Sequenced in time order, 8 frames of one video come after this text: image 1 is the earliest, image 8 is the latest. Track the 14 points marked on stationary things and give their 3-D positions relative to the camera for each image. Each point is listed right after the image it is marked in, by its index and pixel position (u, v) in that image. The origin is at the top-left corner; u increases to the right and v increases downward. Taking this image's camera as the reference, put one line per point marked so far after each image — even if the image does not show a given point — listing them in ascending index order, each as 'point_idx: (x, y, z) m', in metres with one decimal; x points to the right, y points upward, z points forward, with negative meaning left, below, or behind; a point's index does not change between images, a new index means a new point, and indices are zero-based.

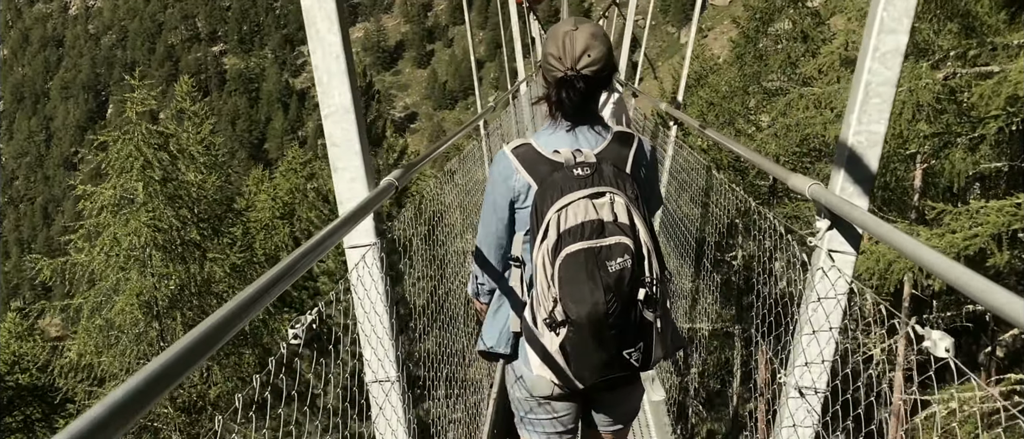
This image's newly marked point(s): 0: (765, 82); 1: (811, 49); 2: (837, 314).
0: (+5.9, +3.2, +16.5) m
1: (+6.7, +3.8, +15.9) m
2: (+0.9, -0.3, +2.0) m
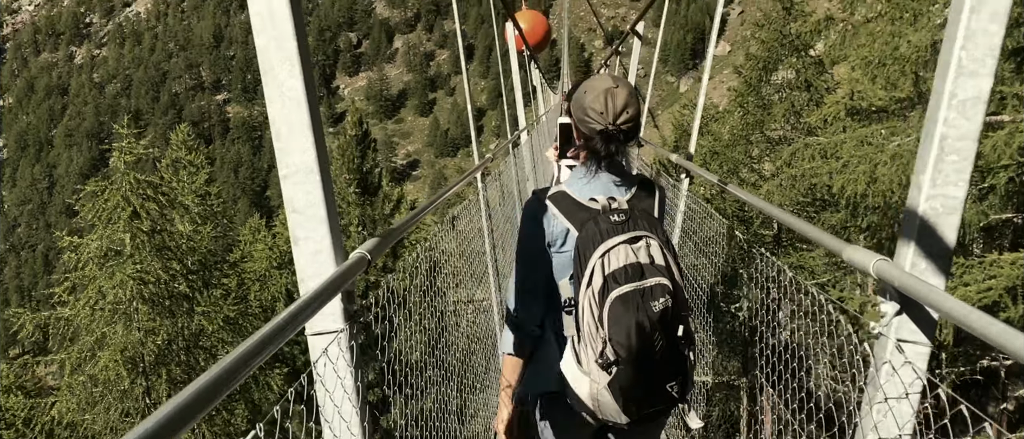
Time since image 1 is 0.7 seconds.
0: (+5.9, +2.0, +16.4) m
1: (+6.7, +2.7, +15.8) m
2: (+0.9, -0.5, +1.7) m
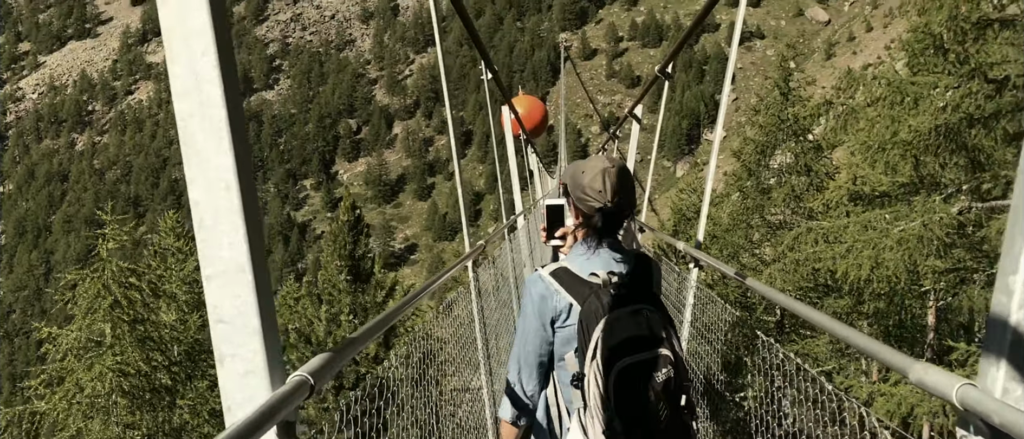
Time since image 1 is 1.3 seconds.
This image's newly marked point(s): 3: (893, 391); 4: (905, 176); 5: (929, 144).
0: (+5.9, +0.1, +16.2) m
1: (+6.7, +0.8, +15.7) m
2: (+0.9, -0.7, +1.4) m
3: (+5.0, -2.2, +9.3) m
4: (+5.6, +0.6, +10.3) m
5: (+5.6, +1.0, +9.7) m
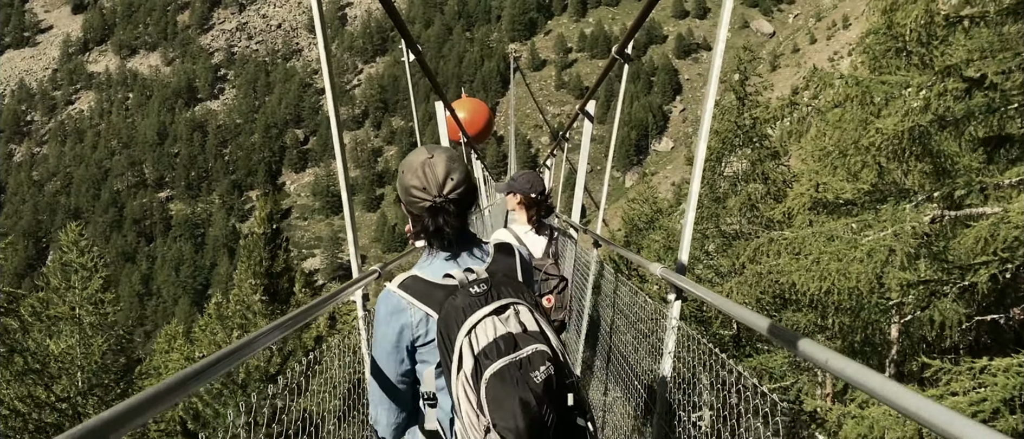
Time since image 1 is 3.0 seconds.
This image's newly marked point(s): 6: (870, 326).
0: (+4.7, -0.1, +15.7) m
1: (+5.5, +0.6, +15.3) m
2: (+0.8, -0.7, +0.6) m
3: (+4.3, -2.4, +8.7) m
4: (+4.8, +0.5, +9.8) m
5: (+4.8, +0.9, +9.2) m
6: (+4.9, -1.4, +9.8) m
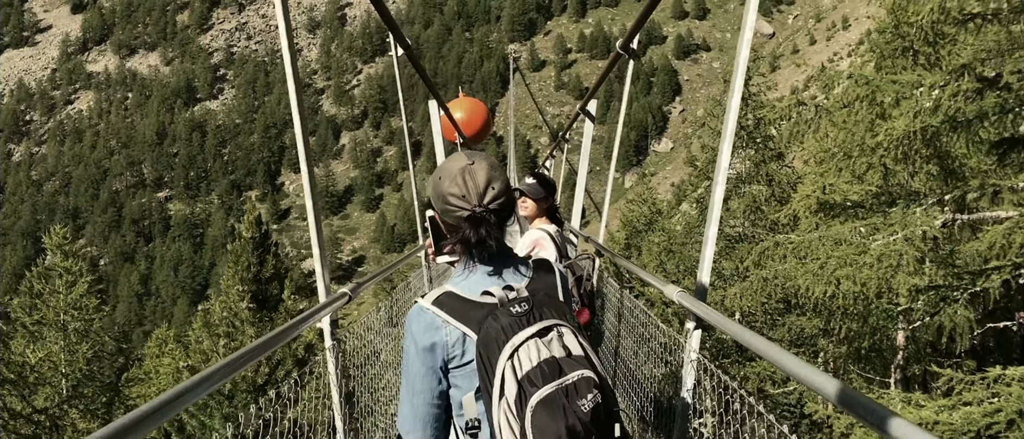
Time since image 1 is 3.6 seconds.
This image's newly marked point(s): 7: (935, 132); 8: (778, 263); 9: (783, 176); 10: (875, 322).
0: (+4.7, -0.1, +15.4) m
1: (+5.5, +0.6, +15.0) m
2: (+0.7, -0.7, +0.3) m
3: (+4.3, -2.4, +8.5) m
4: (+4.8, +0.5, +9.5) m
5: (+4.8, +0.8, +8.9) m
6: (+4.9, -1.5, +9.6) m
7: (+5.0, +1.0, +8.5) m
8: (+3.9, -0.7, +10.4) m
9: (+5.6, +0.9, +15.0) m
10: (+4.8, -1.4, +9.4) m
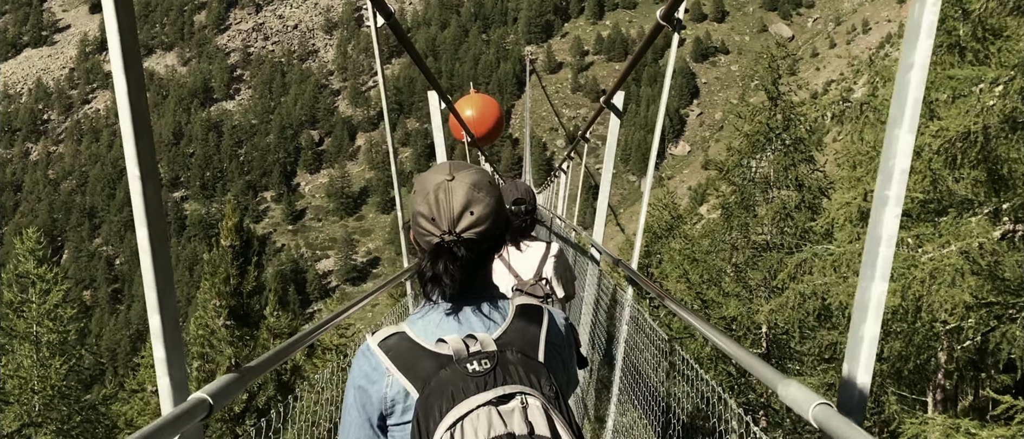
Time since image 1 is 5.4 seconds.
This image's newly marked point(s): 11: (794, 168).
0: (+4.9, -0.3, +14.7) m
1: (+5.8, +0.4, +14.2) m
2: (+0.7, -0.8, -0.4) m
3: (+4.4, -2.5, +7.7) m
4: (+4.9, +0.3, +8.7) m
5: (+5.0, +0.7, +8.1) m
6: (+5.1, -1.6, +8.8) m
7: (+5.1, +0.9, +7.7) m
8: (+4.1, -0.8, +9.6) m
9: (+5.9, +0.8, +14.2) m
10: (+4.9, -1.5, +8.6) m
11: (+5.6, +1.0, +14.3) m
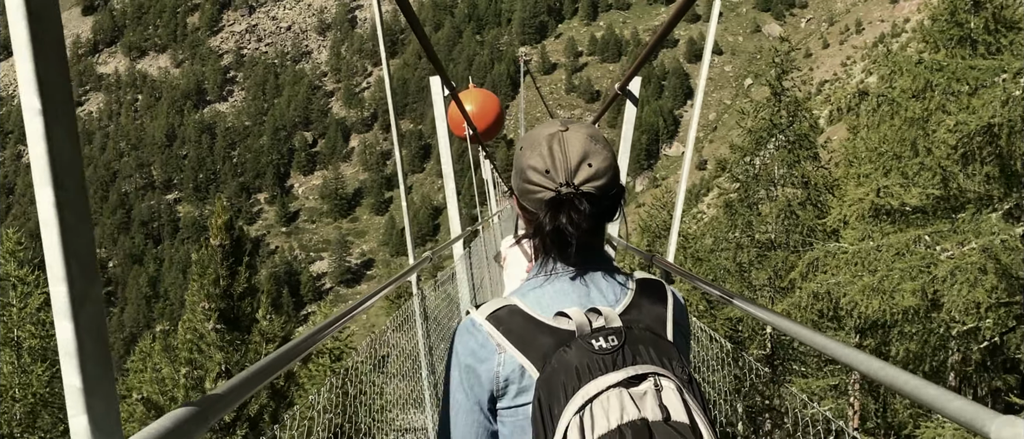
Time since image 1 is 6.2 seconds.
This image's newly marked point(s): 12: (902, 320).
0: (+4.9, -0.3, +14.4) m
1: (+5.8, +0.5, +14.0) m
2: (+0.8, -0.7, -0.7) m
3: (+4.4, -2.5, +7.4) m
4: (+5.0, +0.4, +8.5) m
5: (+5.0, +0.7, +7.9) m
6: (+5.1, -1.6, +8.5) m
7: (+5.2, +1.0, +7.4) m
8: (+4.1, -0.7, +9.4) m
9: (+5.9, +0.8, +14.0) m
10: (+4.9, -1.4, +8.4) m
11: (+5.6, +1.1, +14.1) m
12: (+4.5, -1.1, +8.1) m
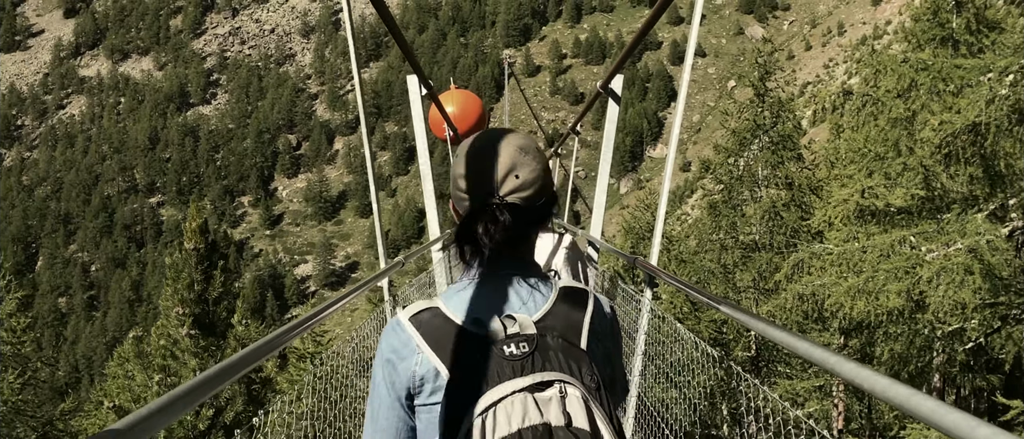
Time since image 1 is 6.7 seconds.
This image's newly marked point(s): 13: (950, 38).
0: (+4.6, -0.3, +14.4) m
1: (+5.4, +0.4, +13.9) m
2: (+0.8, -0.7, -0.8) m
3: (+4.2, -2.5, +7.4) m
4: (+4.7, +0.4, +8.5) m
5: (+4.8, +0.7, +7.8) m
6: (+4.9, -1.6, +8.5) m
7: (+5.0, +1.0, +7.4) m
8: (+3.9, -0.8, +9.3) m
9: (+5.6, +0.8, +14.0) m
10: (+4.7, -1.5, +8.3) m
11: (+5.2, +1.0, +14.0) m
12: (+4.3, -1.1, +8.1) m
13: (+5.2, +2.2, +8.4) m
